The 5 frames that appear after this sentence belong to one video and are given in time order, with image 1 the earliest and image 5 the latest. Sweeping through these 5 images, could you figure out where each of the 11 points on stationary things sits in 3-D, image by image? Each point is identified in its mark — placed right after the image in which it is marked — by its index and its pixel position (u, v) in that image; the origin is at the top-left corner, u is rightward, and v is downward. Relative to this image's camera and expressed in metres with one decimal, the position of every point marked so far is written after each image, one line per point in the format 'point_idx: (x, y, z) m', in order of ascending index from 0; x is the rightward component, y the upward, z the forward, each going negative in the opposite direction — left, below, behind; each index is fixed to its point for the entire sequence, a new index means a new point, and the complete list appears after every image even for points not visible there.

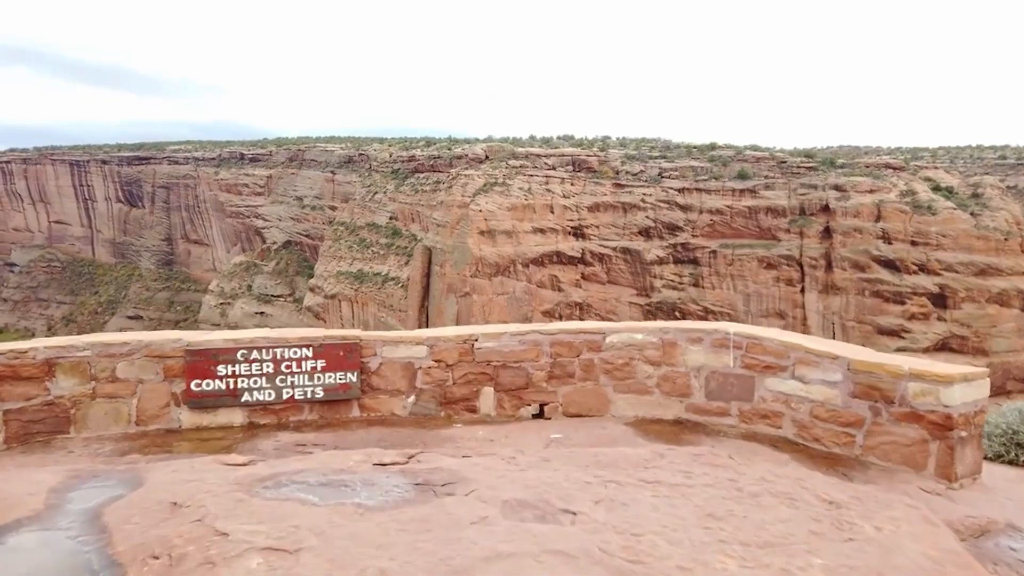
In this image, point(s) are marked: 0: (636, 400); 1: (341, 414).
0: (+0.7, -0.6, +4.1) m
1: (-0.9, -0.7, +4.0) m
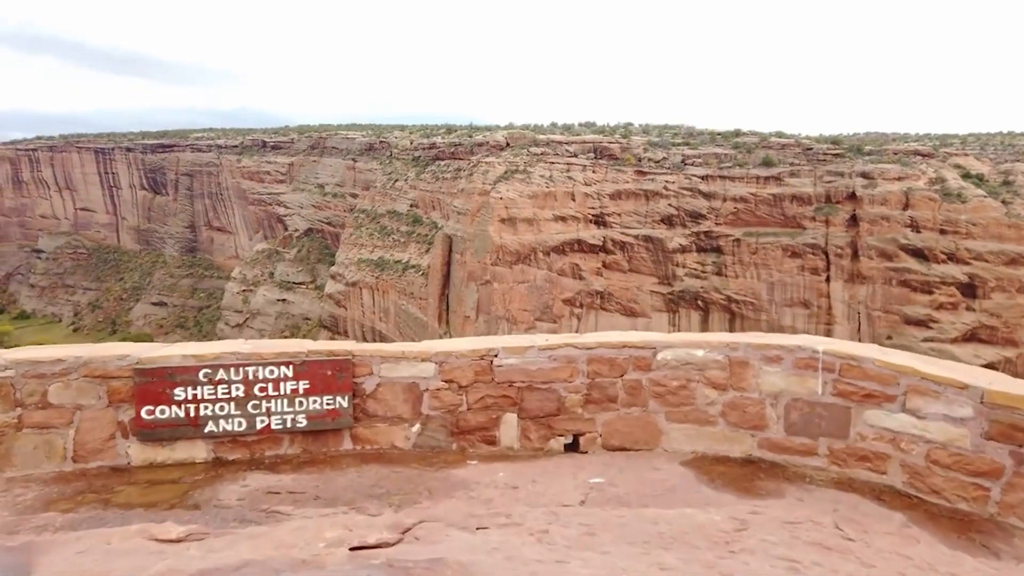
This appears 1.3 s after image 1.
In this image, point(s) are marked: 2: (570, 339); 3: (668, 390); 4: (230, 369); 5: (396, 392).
0: (+0.8, -0.6, +3.3) m
1: (-0.8, -0.7, +3.3) m
2: (+0.3, -0.2, +3.5) m
3: (+0.7, -0.4, +3.3) m
4: (-1.1, -0.3, +3.1) m
5: (-0.5, -0.4, +3.3) m
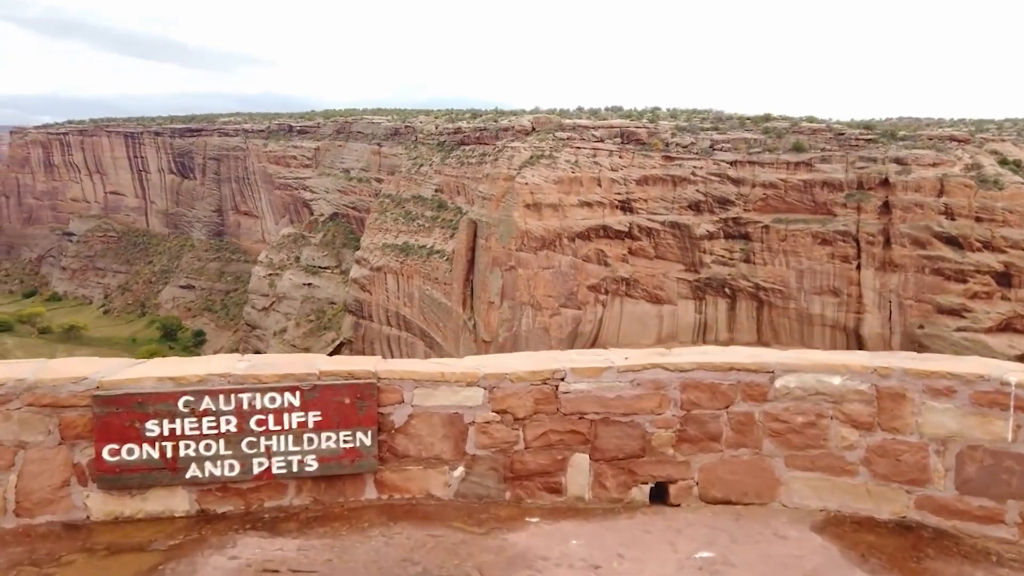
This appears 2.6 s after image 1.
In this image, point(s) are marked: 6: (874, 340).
0: (+1.0, -0.6, +2.5) m
1: (-0.5, -0.7, +2.5) m
2: (+0.5, -0.2, +2.7) m
3: (+0.9, -0.5, +2.5) m
4: (-0.9, -0.3, +2.4) m
5: (-0.3, -0.4, +2.5) m
6: (+7.2, -1.0, +15.8) m
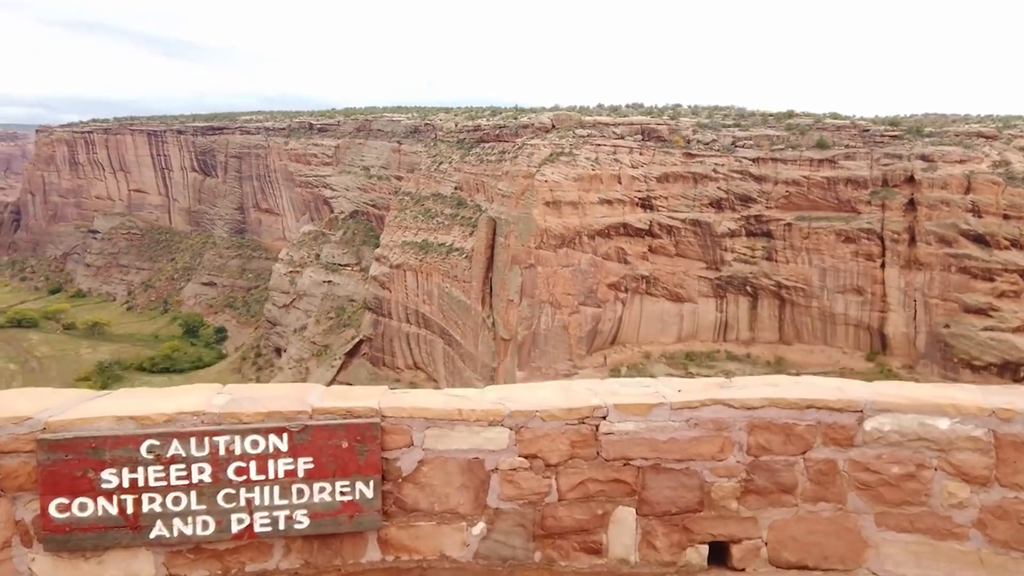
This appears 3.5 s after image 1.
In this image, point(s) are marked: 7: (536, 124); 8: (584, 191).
0: (+1.1, -0.7, +2.0) m
1: (-0.5, -0.7, +2.1) m
2: (+0.6, -0.3, +2.2) m
3: (+1.0, -0.5, +2.1) m
4: (-0.8, -0.4, +2.0) m
5: (-0.2, -0.5, +2.1) m
6: (+7.6, -1.0, +15.2) m
7: (+0.6, +4.0, +18.9) m
8: (+1.7, +2.1, +16.7) m
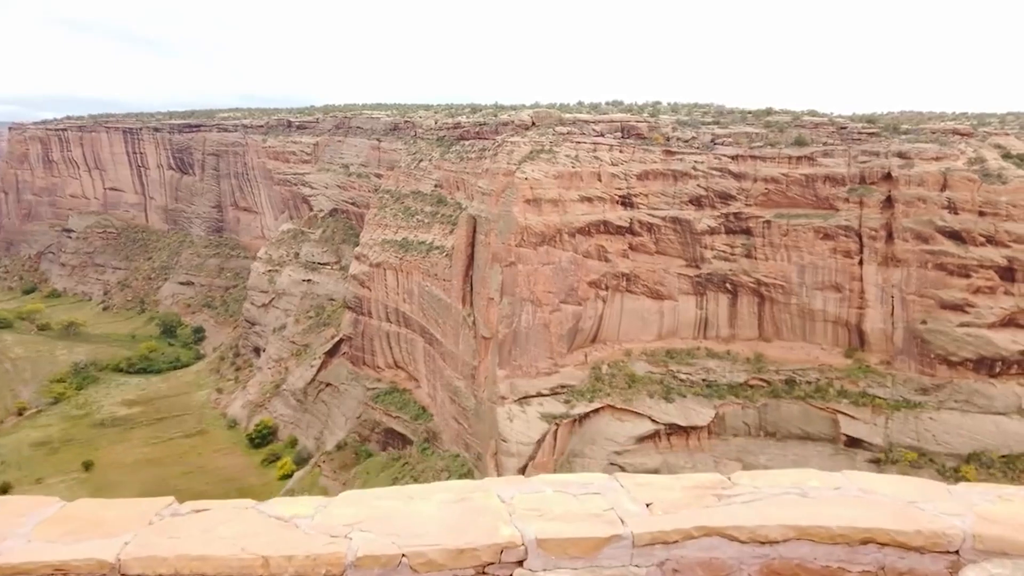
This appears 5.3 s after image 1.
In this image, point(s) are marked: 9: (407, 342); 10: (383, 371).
0: (+0.9, -0.8, +1.2) m
1: (-0.7, -0.8, +1.2) m
2: (+0.3, -0.4, +1.3) m
3: (+0.7, -0.6, +1.2) m
4: (-1.1, -0.5, +1.1) m
5: (-0.4, -0.6, +1.2) m
6: (+7.0, -1.1, +14.5) m
7: (0.0, +4.0, +18.0) m
8: (+1.1, +2.0, +15.8) m
9: (-2.9, -1.5, +19.1) m
10: (-3.5, -2.2, +20.0) m
